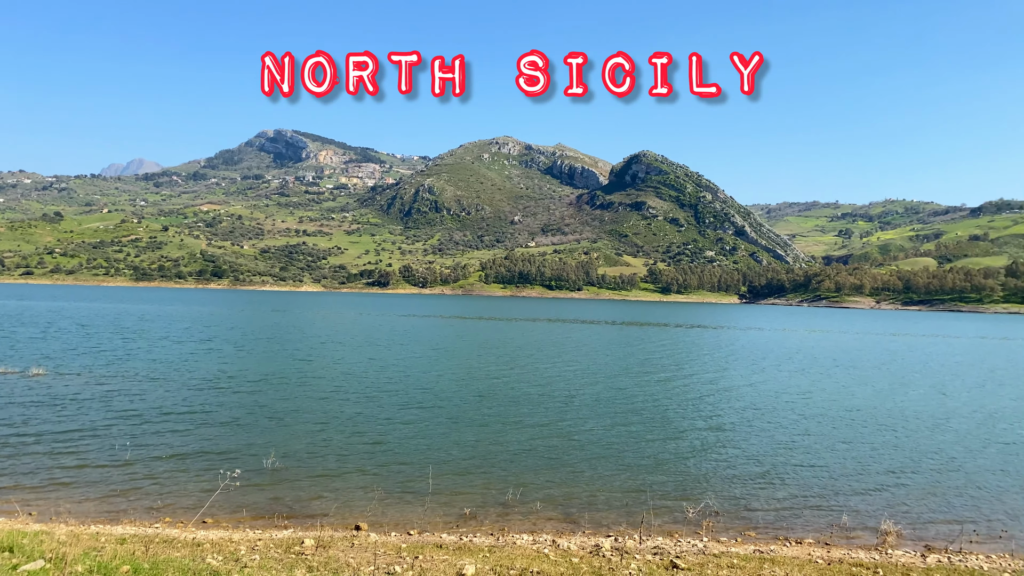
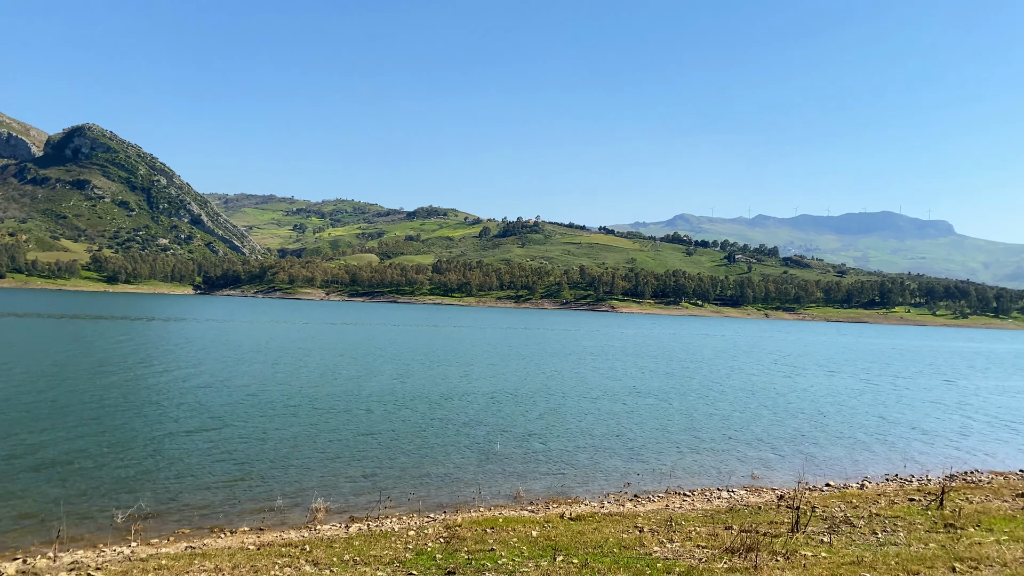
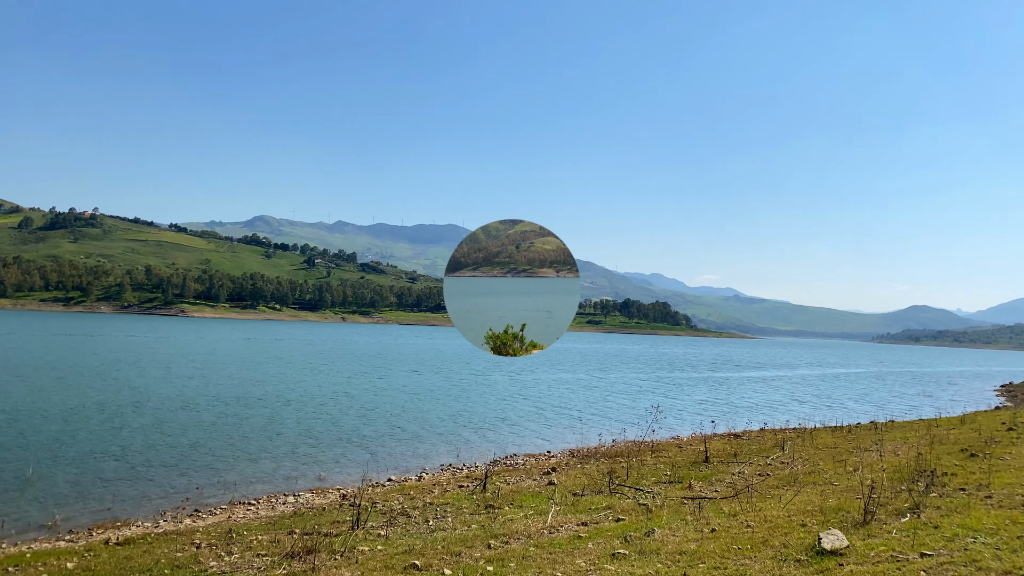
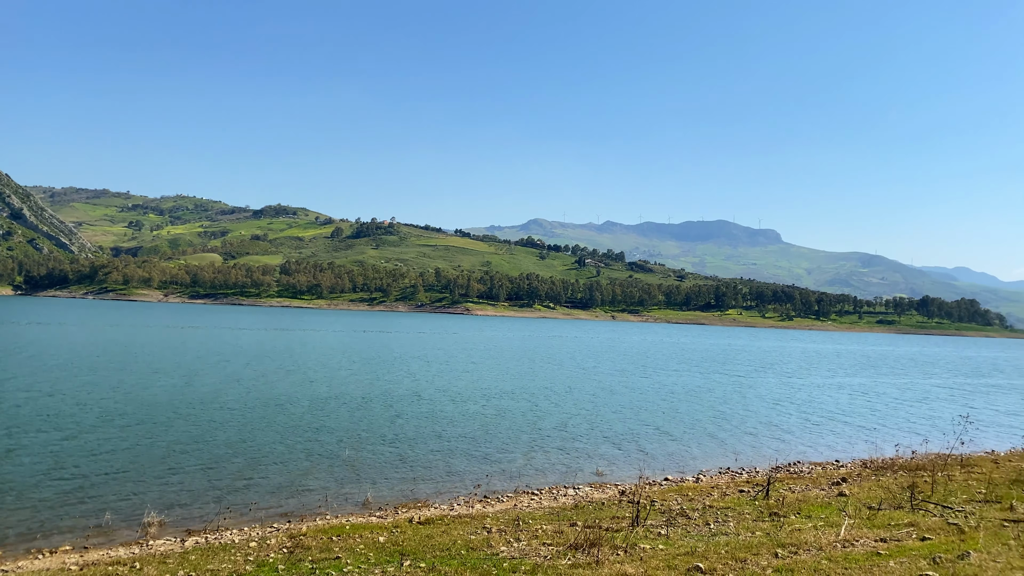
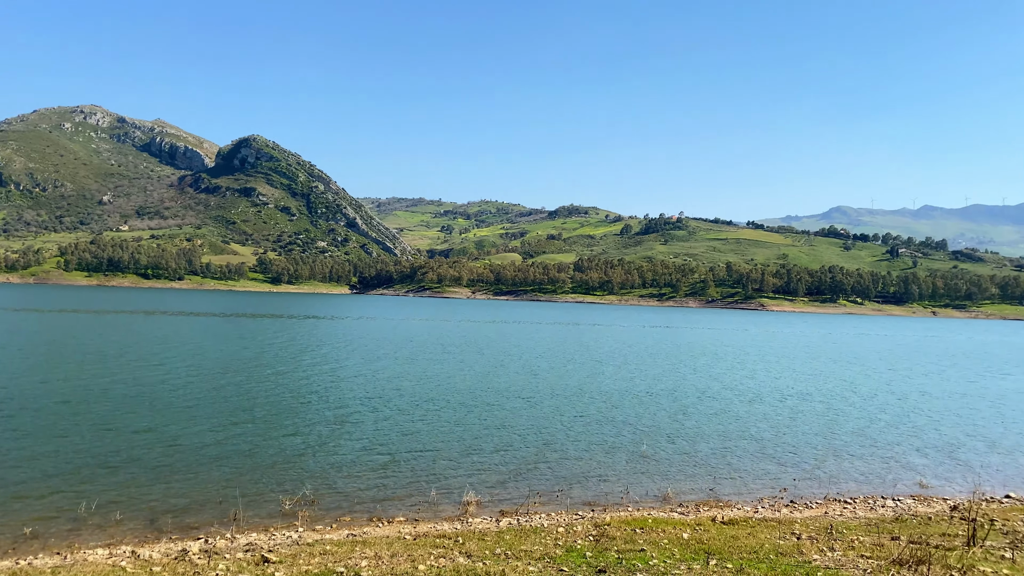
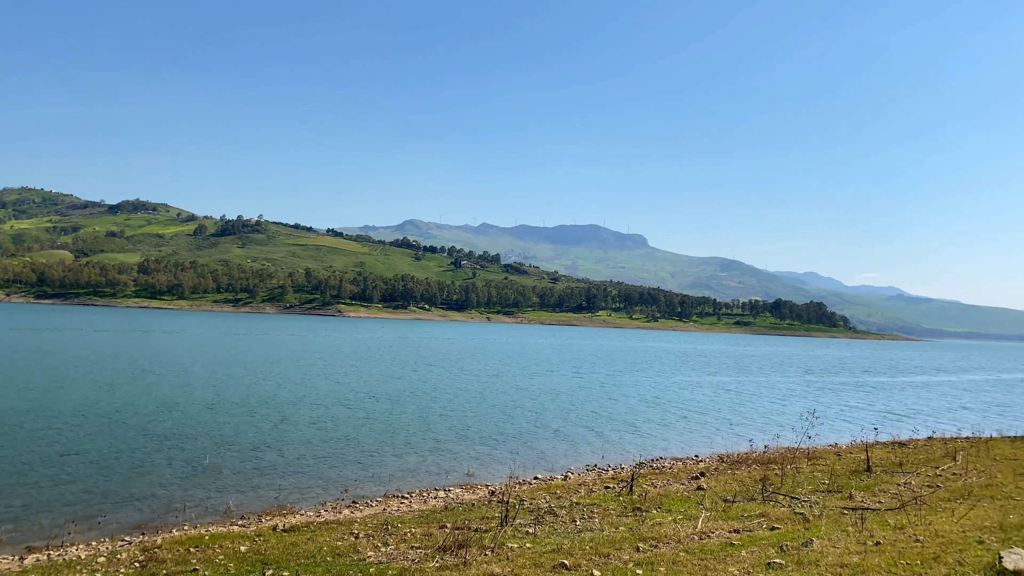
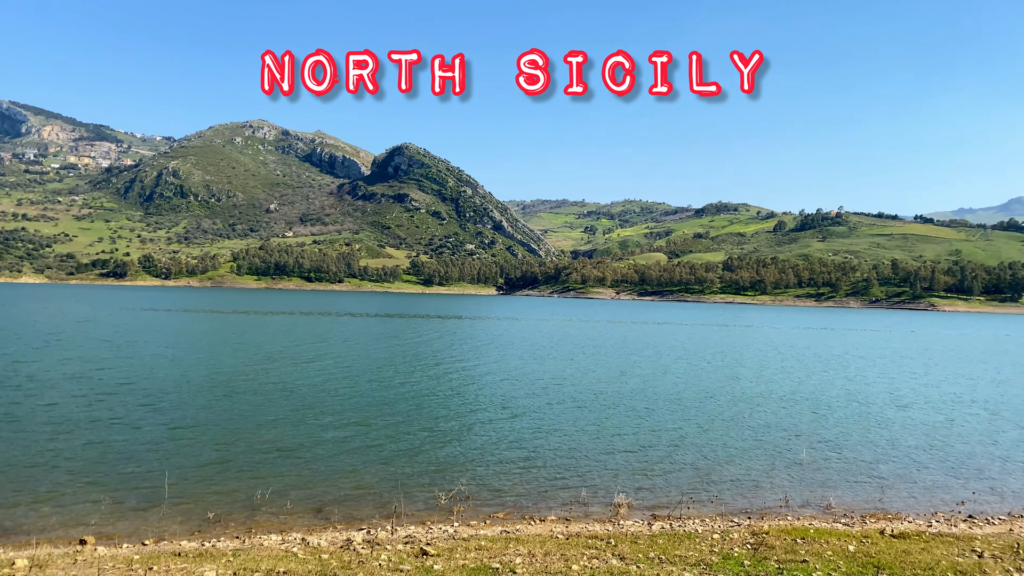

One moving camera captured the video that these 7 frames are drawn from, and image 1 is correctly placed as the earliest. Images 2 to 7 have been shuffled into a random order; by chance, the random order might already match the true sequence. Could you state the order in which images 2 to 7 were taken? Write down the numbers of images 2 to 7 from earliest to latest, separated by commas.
7, 5, 2, 4, 6, 3
